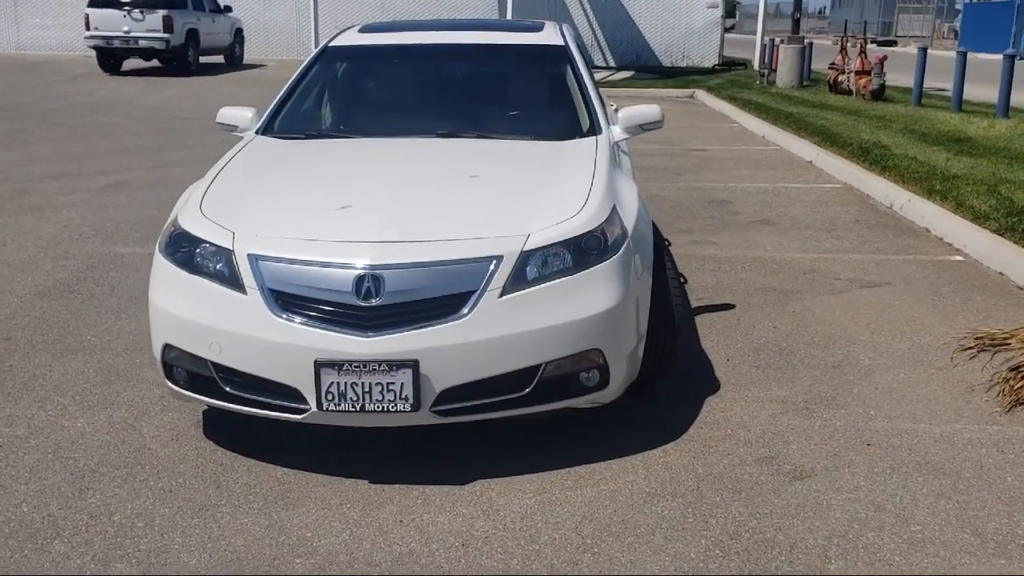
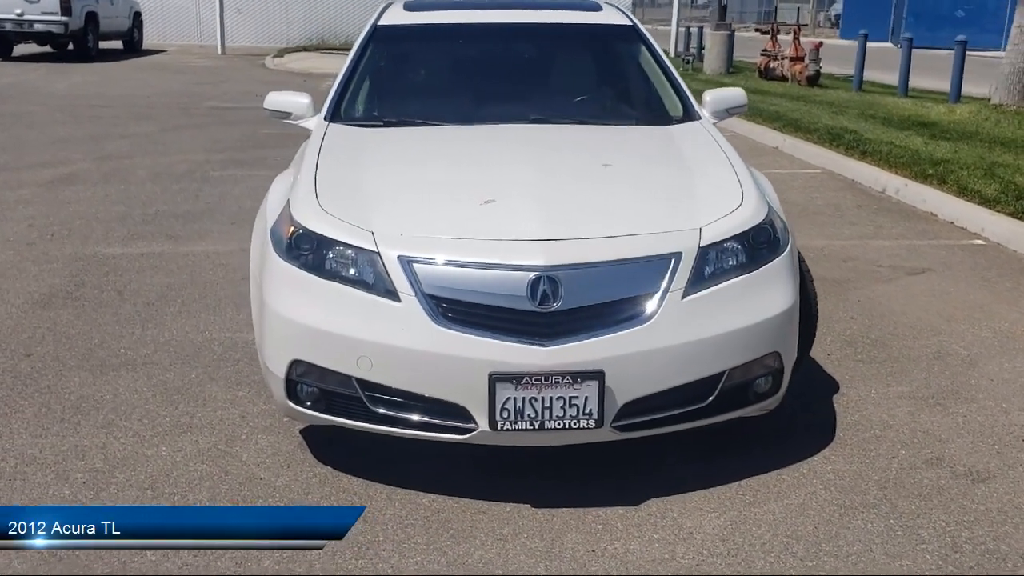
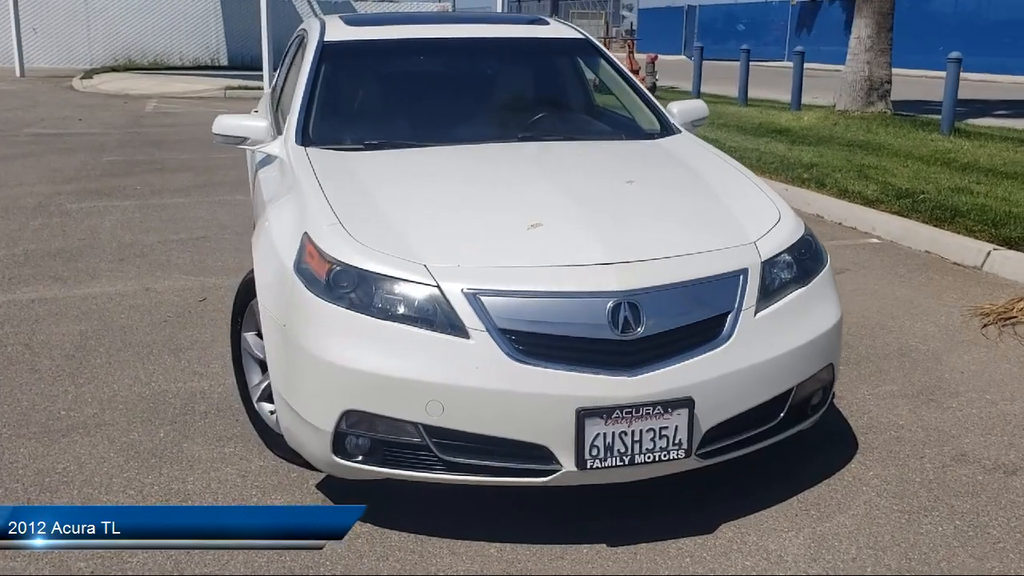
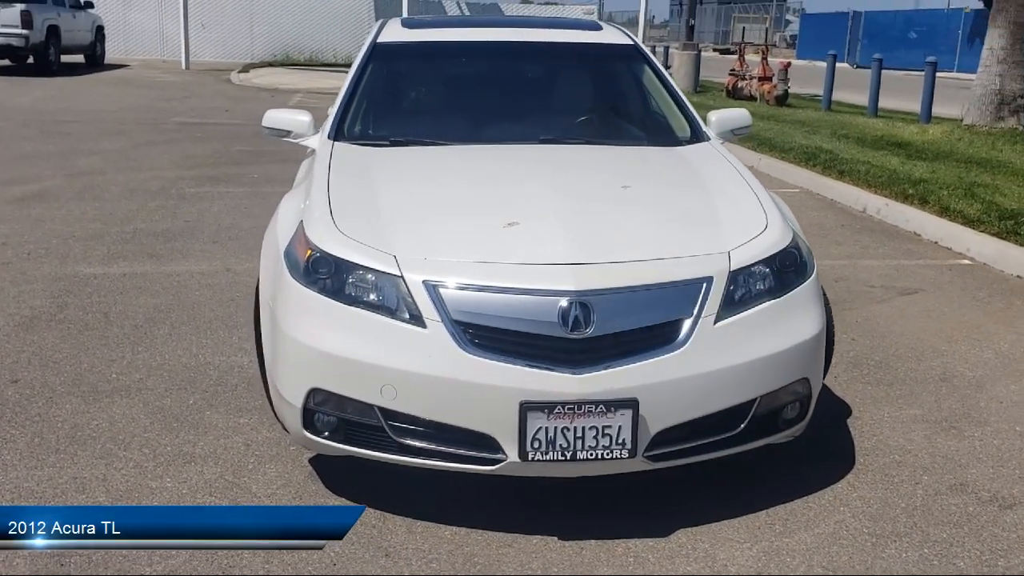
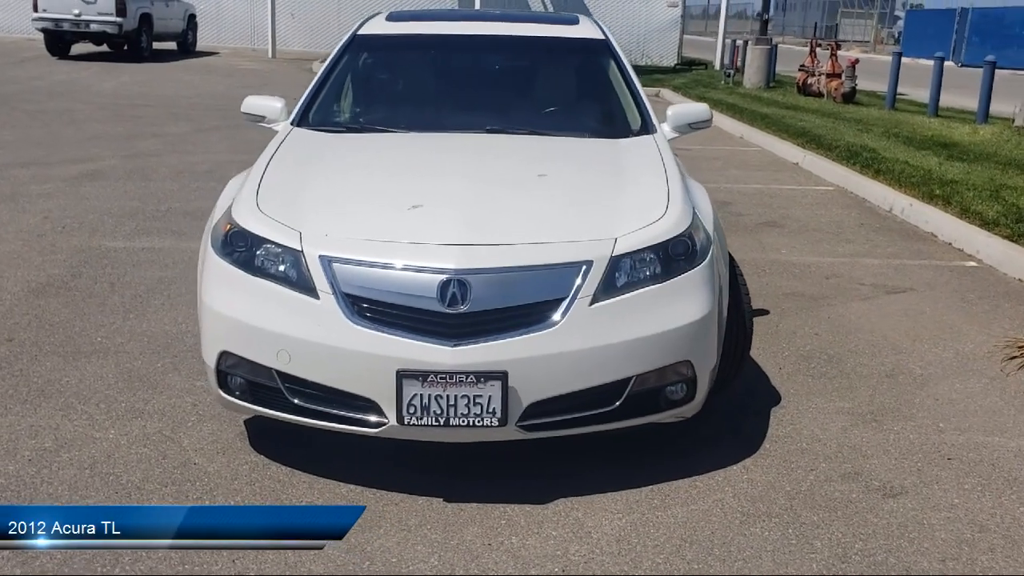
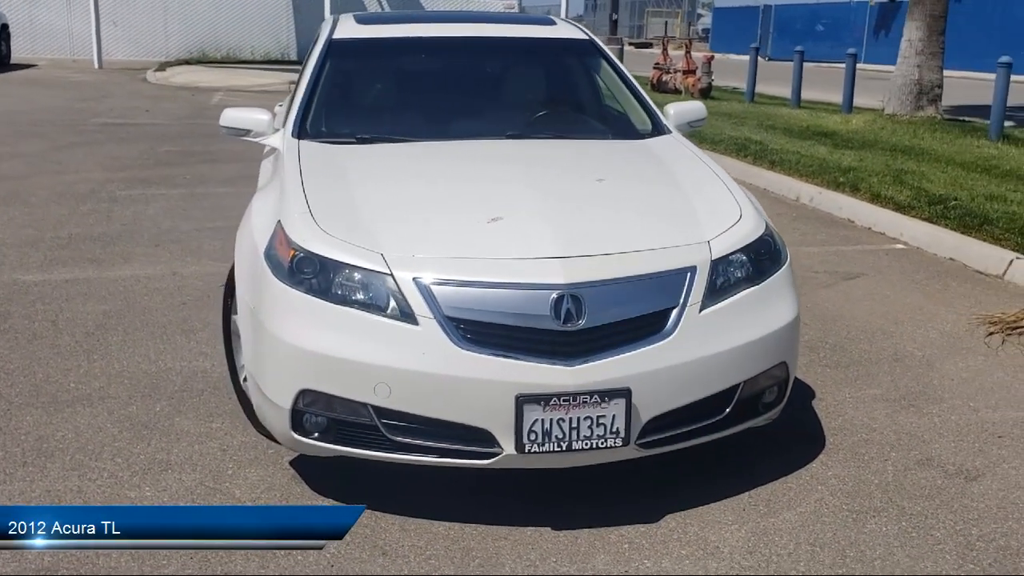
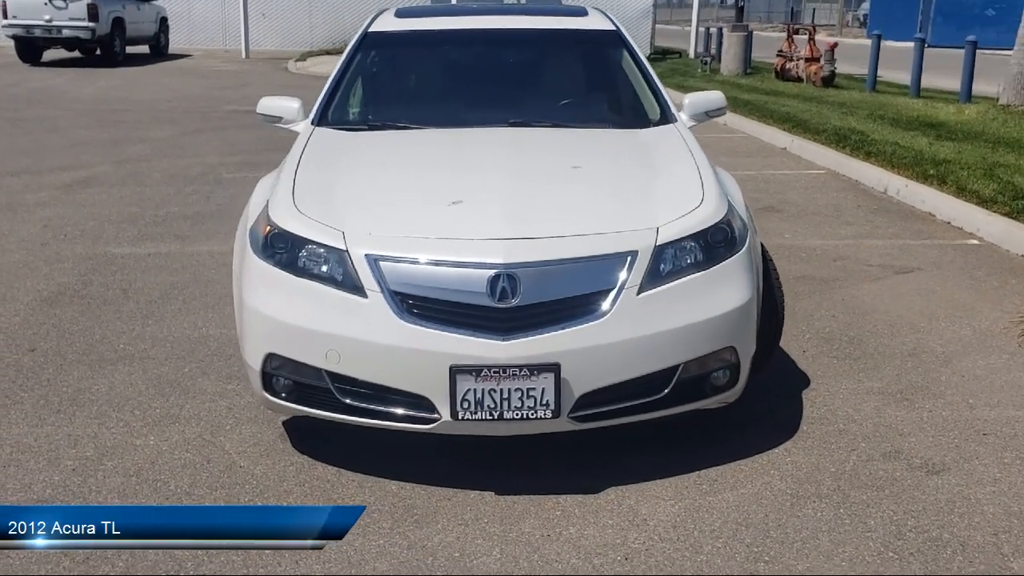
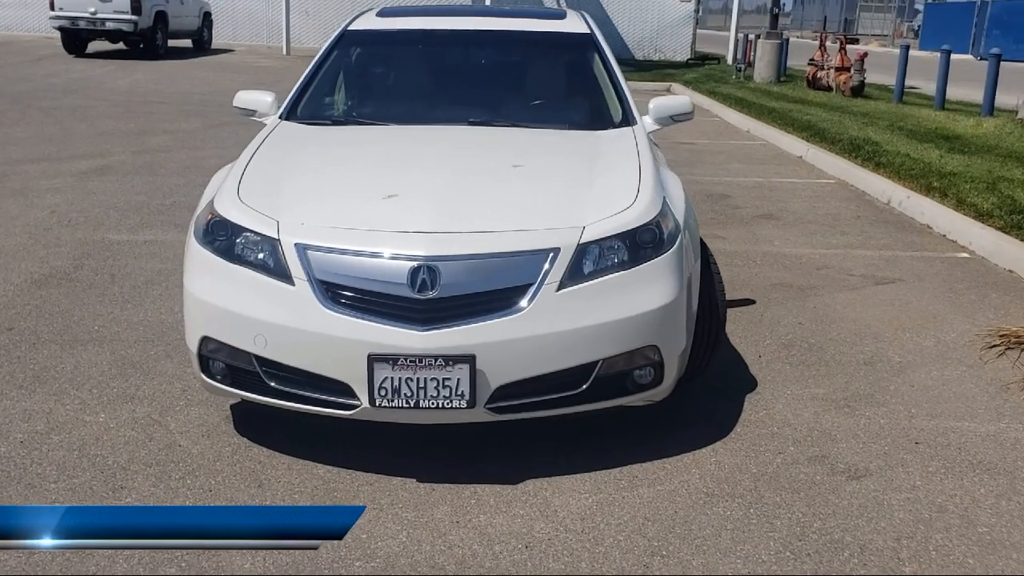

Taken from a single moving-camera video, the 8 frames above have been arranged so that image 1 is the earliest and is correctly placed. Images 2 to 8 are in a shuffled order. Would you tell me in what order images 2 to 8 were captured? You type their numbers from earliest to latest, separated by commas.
8, 5, 7, 2, 4, 6, 3
